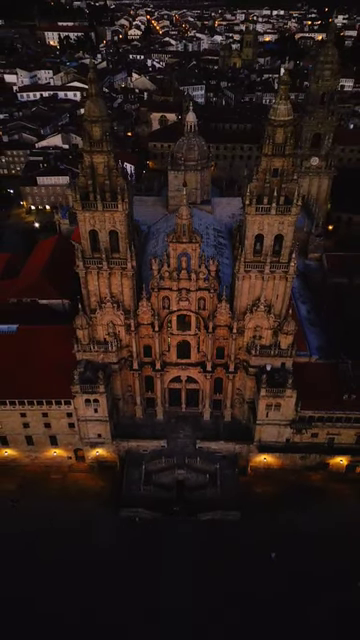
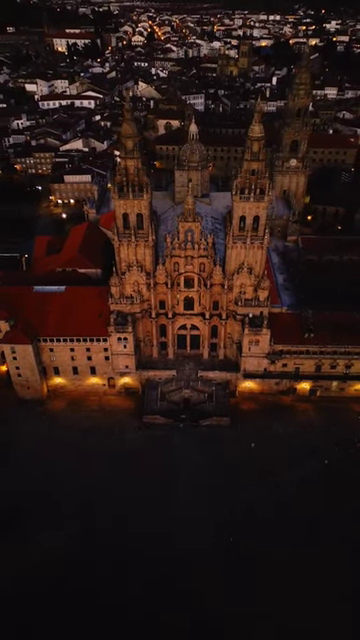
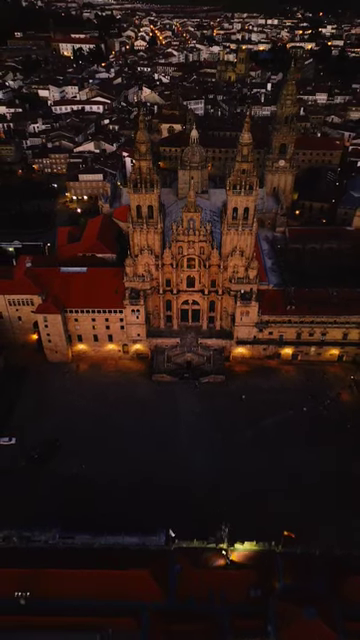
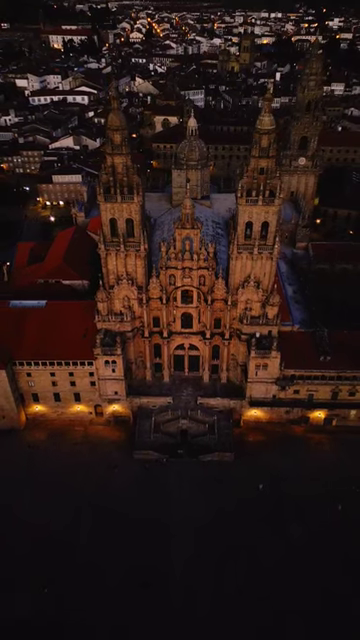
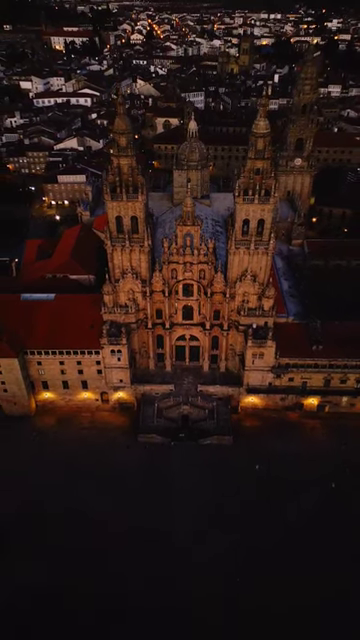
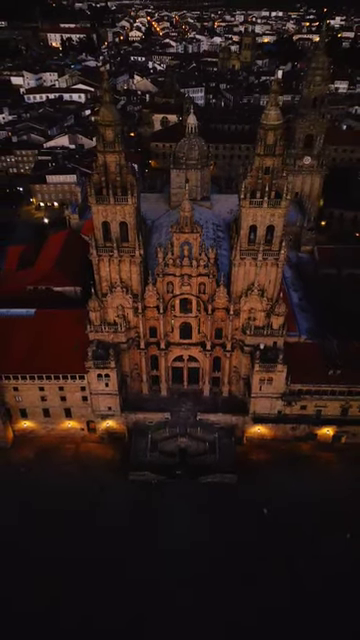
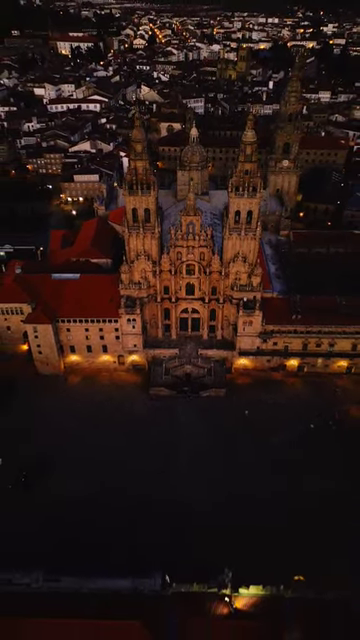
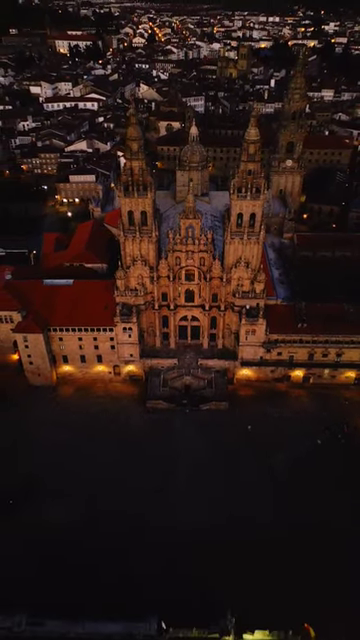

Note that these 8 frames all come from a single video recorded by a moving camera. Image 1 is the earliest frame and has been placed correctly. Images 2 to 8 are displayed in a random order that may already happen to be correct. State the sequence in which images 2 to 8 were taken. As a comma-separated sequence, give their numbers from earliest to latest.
6, 4, 5, 2, 8, 7, 3
